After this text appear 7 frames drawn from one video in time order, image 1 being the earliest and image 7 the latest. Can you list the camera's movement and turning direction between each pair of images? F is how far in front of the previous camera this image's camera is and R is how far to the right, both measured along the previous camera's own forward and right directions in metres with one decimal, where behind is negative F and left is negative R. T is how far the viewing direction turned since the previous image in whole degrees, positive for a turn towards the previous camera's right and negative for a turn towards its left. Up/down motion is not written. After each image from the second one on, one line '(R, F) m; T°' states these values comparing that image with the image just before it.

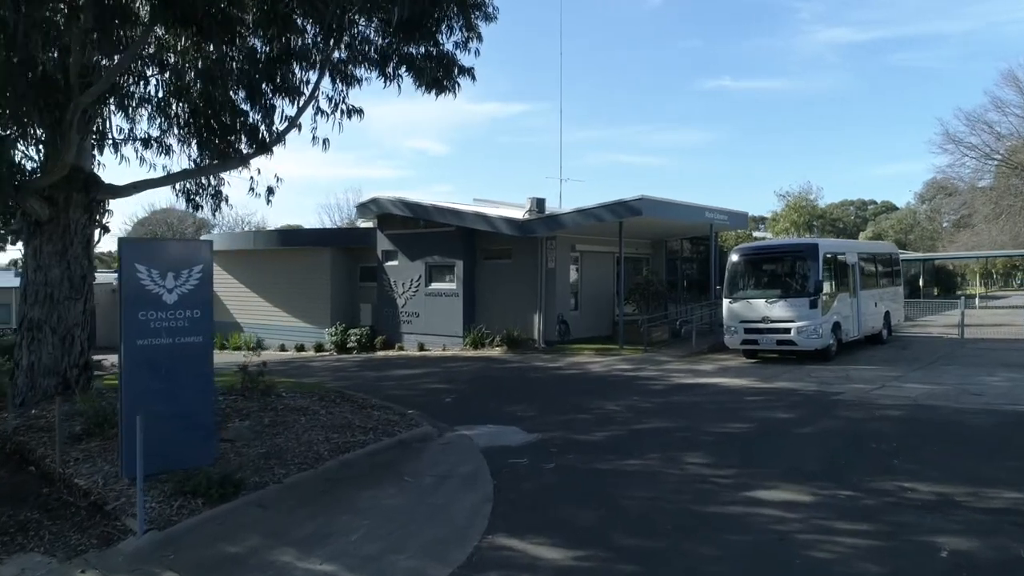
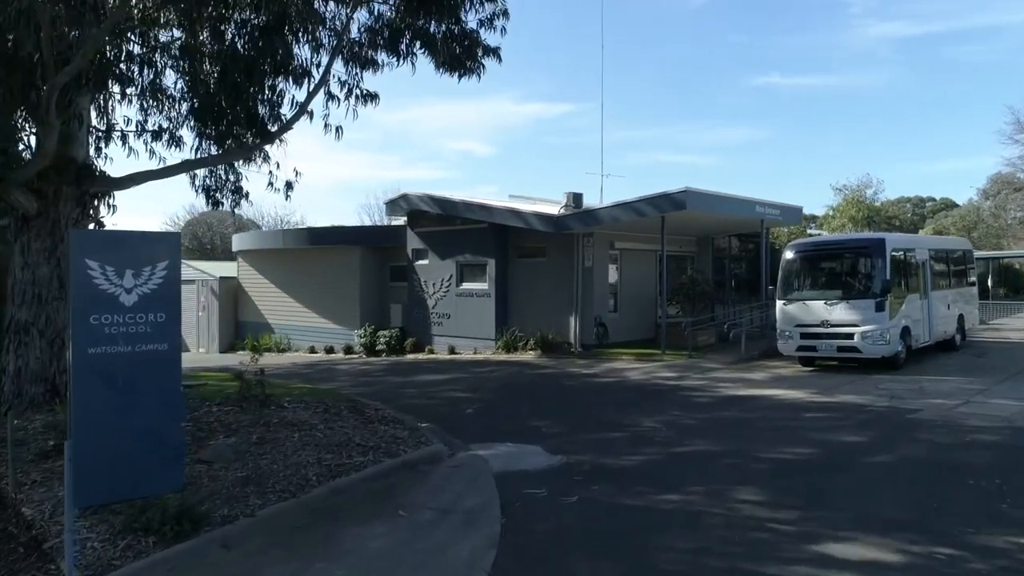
(+0.3, +1.3) m; -3°
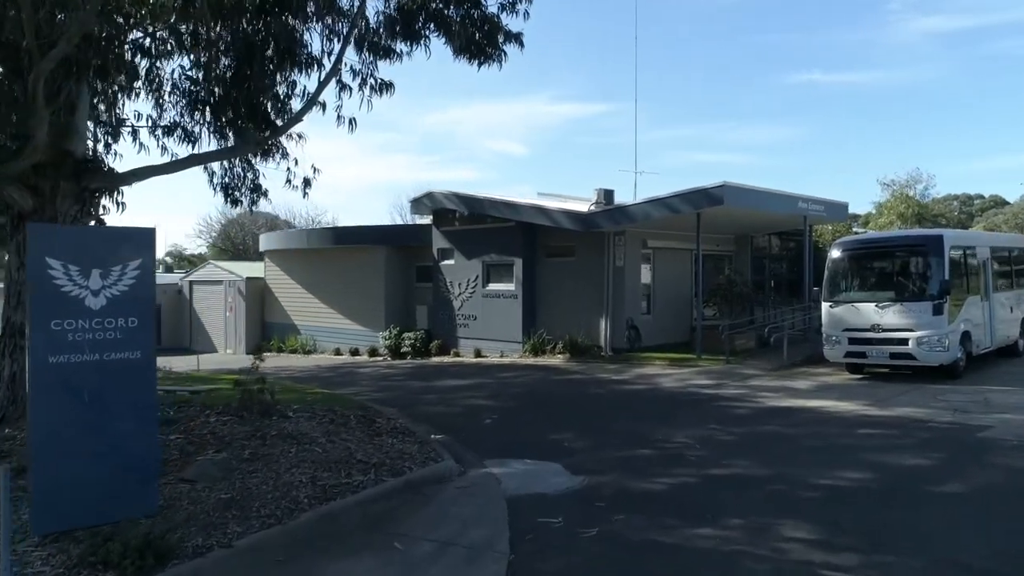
(+0.2, +0.9) m; -3°
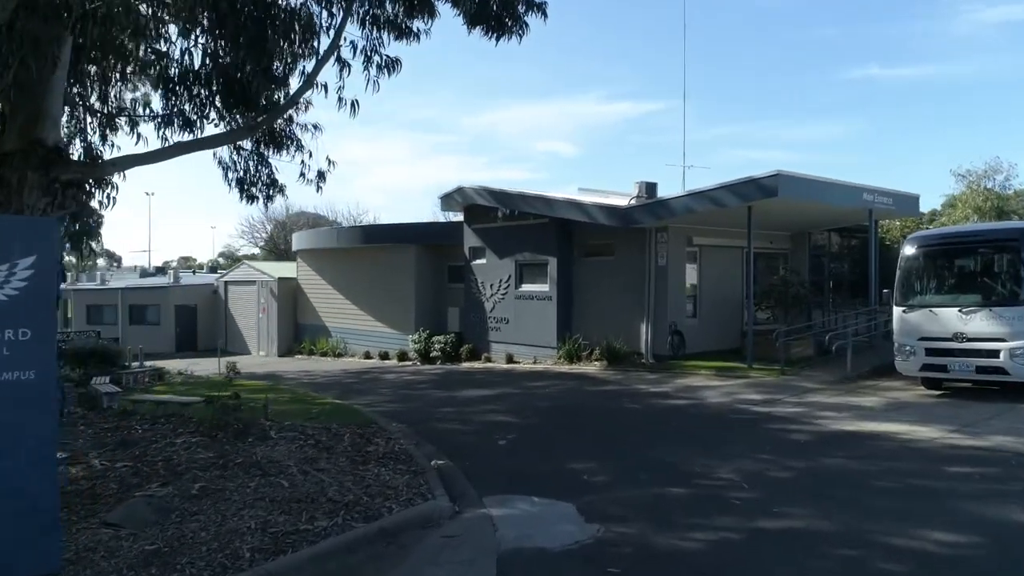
(+0.4, +1.5) m; -4°
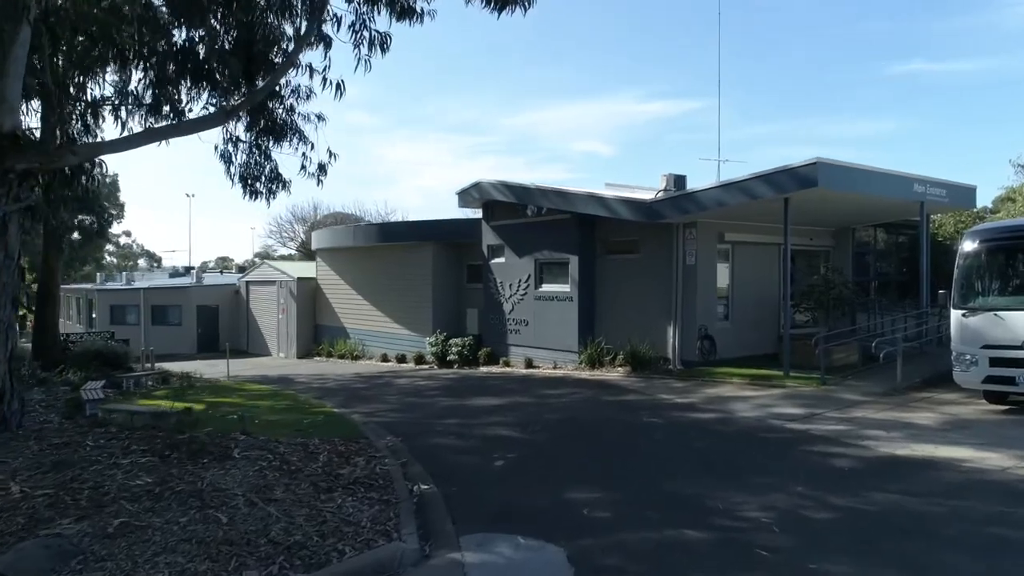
(+0.4, +1.2) m; -3°
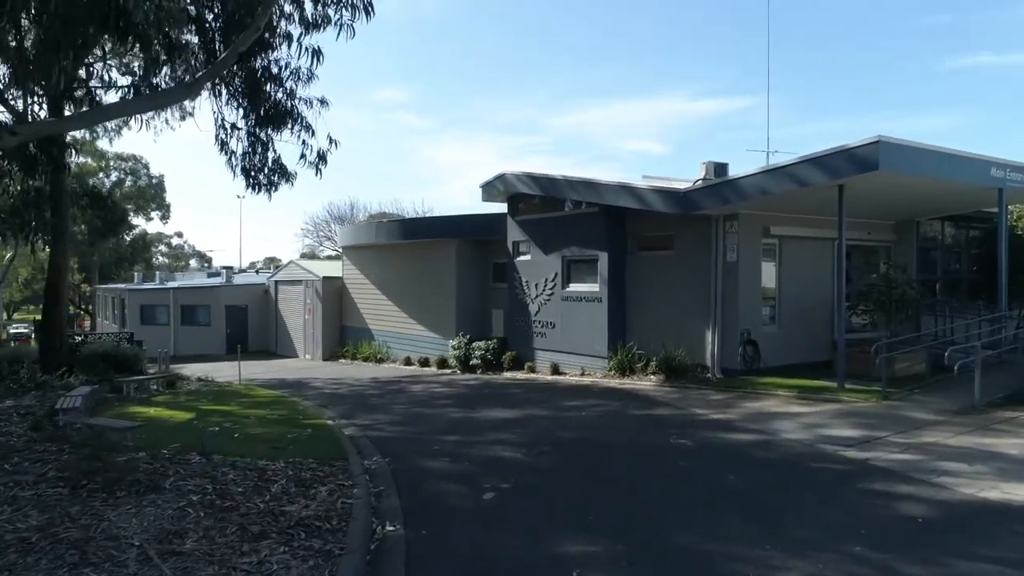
(+0.5, +1.5) m; -4°
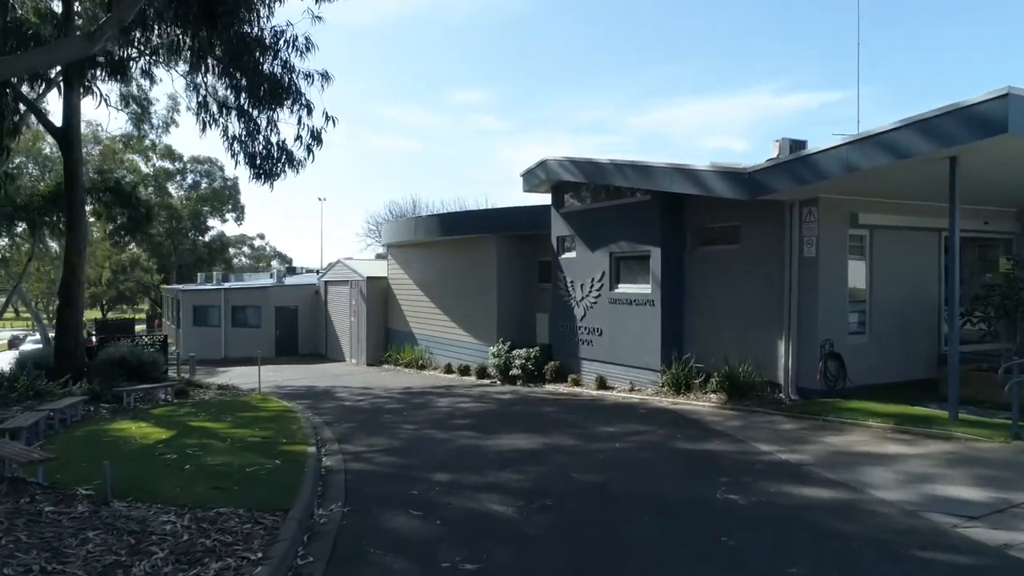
(+0.8, +2.3) m; -6°
